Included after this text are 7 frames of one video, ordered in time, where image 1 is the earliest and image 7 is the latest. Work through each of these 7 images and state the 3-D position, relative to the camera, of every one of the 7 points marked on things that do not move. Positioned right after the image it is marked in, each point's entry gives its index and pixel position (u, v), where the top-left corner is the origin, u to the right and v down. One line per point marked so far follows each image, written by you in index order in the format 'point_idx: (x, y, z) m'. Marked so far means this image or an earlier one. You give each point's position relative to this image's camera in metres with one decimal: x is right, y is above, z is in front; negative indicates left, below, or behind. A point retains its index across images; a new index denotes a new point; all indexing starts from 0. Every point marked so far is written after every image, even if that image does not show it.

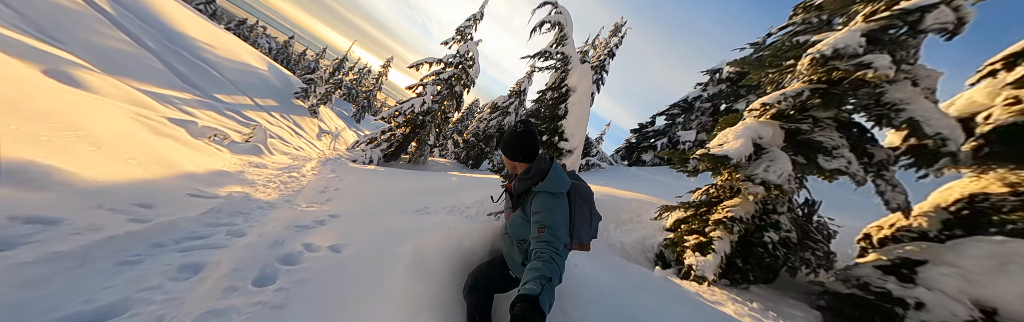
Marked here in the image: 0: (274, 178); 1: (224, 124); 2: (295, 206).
0: (-10.3, -0.7, +9.3) m
1: (-21.1, +2.7, +15.8) m
2: (-5.6, -1.1, +5.6) m
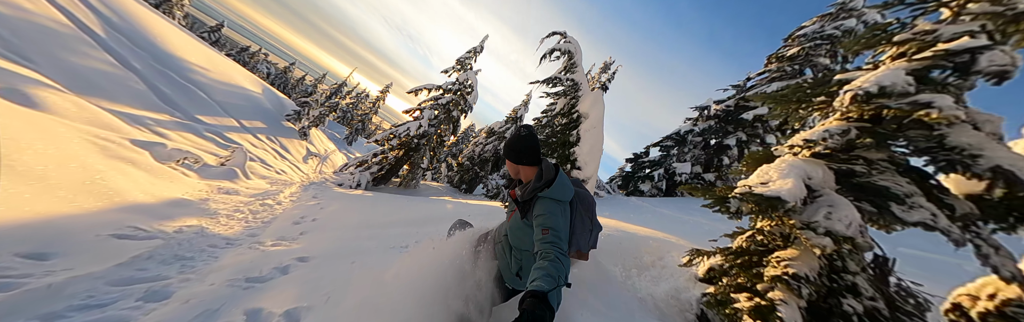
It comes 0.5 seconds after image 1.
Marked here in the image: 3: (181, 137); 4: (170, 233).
0: (-10.3, -1.7, +8.3) m
1: (-21.4, +1.1, +14.8) m
2: (-5.6, -1.8, +4.8) m
3: (-22.6, +1.7, +14.9) m
4: (-6.6, -1.4, +4.1) m
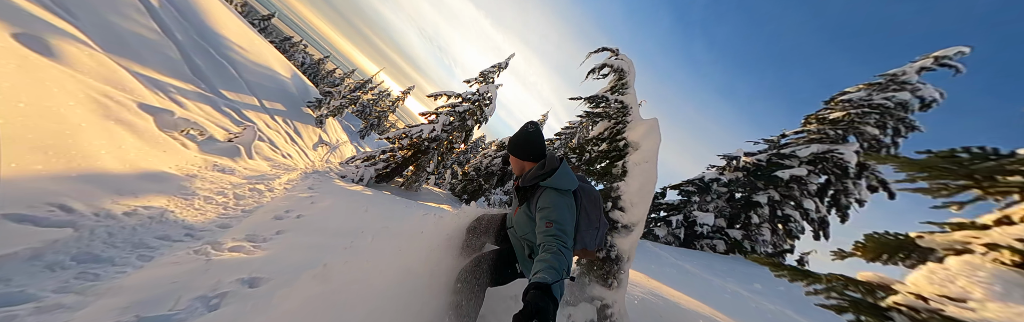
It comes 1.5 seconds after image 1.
0: (-10.0, -1.0, +7.6) m
1: (-20.4, +2.9, +14.7) m
2: (-5.4, -1.5, +4.0) m
3: (-21.5, +3.7, +14.8) m
4: (-6.3, -0.9, +3.4) m
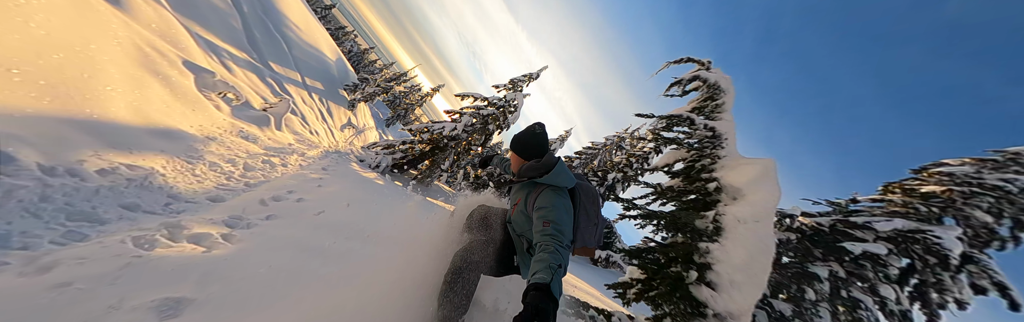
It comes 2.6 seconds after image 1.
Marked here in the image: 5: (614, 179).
0: (-9.2, +0.1, +7.3) m
1: (-18.4, +5.3, +15.2) m
2: (-5.0, -0.9, +3.4) m
3: (-19.3, +6.2, +15.5) m
4: (-5.8, -0.2, +2.9) m
5: (+7.8, -1.4, +16.5) m
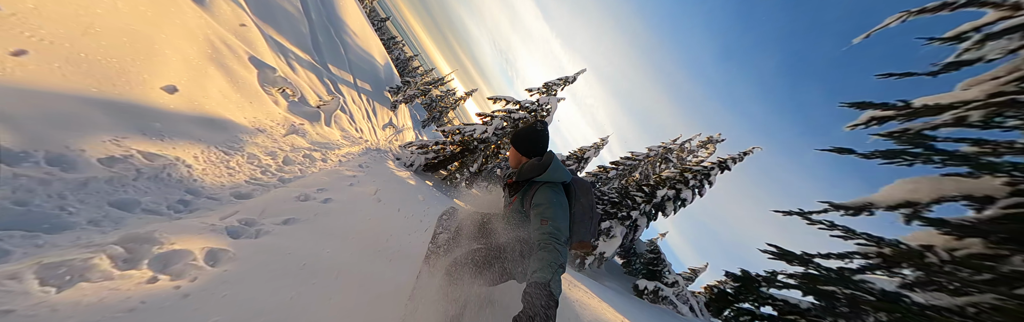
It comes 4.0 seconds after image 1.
0: (-7.7, +0.4, +7.3) m
1: (-15.5, +5.8, +16.3) m
2: (-4.1, -0.8, +2.8) m
3: (-16.4, +6.8, +16.8) m
4: (-5.0, 0.0, +2.4) m
5: (+10.1, -2.4, +14.2) m
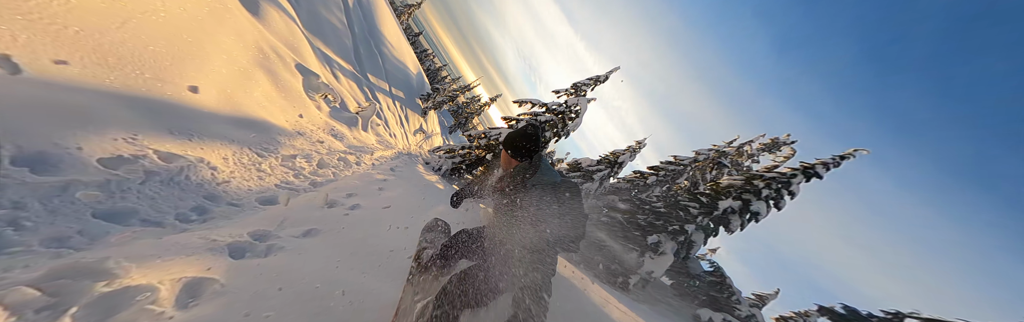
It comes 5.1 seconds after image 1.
0: (-6.4, +0.3, +7.1) m
1: (-13.1, +5.6, +17.2) m
2: (-3.3, -0.8, +2.2) m
3: (-13.9, +6.5, +17.7) m
4: (-4.2, 0.0, +2.0) m
5: (+12.1, -2.7, +11.9) m
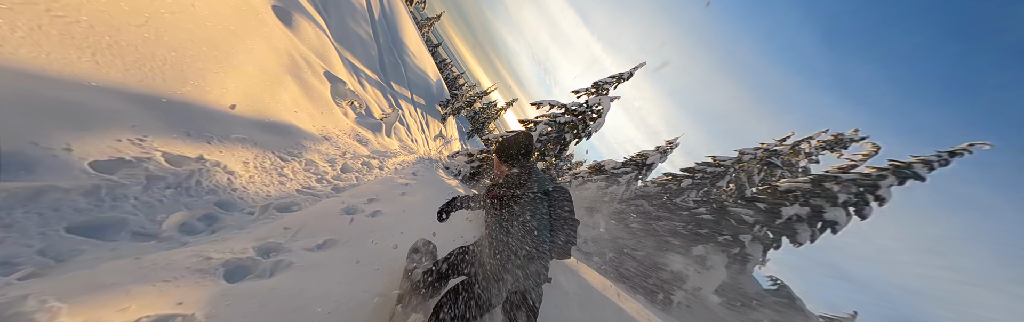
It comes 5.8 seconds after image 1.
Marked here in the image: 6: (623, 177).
0: (-5.5, +0.1, +7.0) m
1: (-11.4, +5.2, +17.6) m
2: (-2.8, -0.8, +1.8) m
3: (-12.2, +6.1, +18.3) m
4: (-3.7, 0.0, +1.7) m
5: (+13.4, -2.7, +10.2) m
6: (+7.7, -1.1, +14.5) m
